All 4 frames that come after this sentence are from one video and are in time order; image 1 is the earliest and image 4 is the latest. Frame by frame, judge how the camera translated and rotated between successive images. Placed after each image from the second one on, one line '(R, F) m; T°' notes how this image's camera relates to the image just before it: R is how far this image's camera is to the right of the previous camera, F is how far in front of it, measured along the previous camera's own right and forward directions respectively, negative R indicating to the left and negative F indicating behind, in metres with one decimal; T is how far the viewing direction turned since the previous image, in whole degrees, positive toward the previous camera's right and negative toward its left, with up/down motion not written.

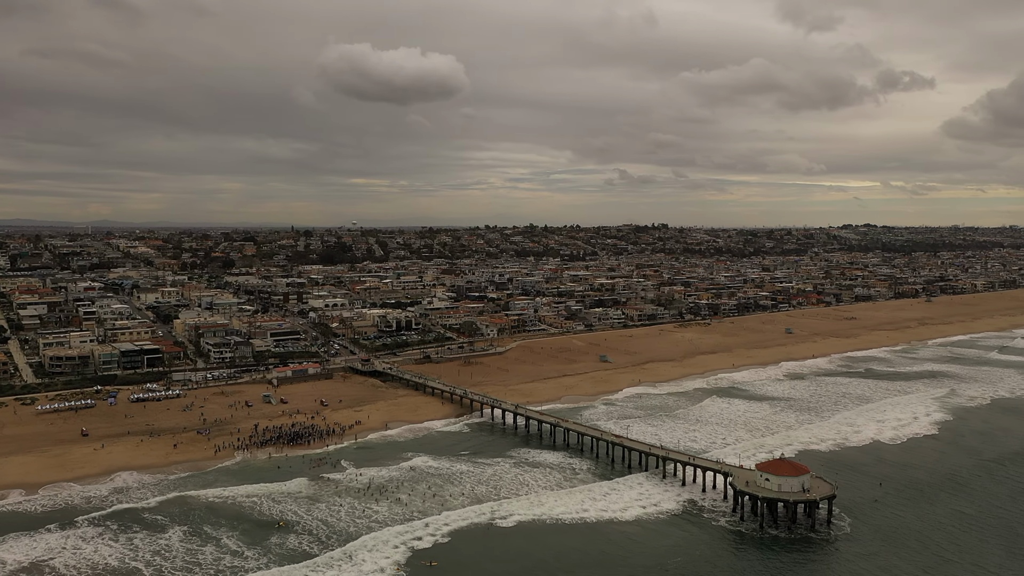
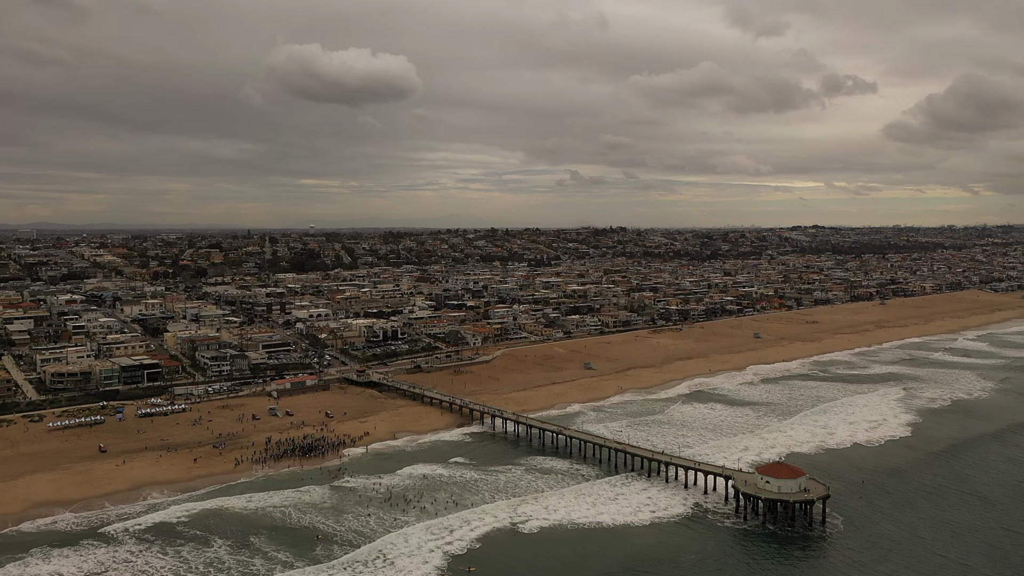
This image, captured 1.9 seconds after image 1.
(-1.9, -1.5) m; +3°
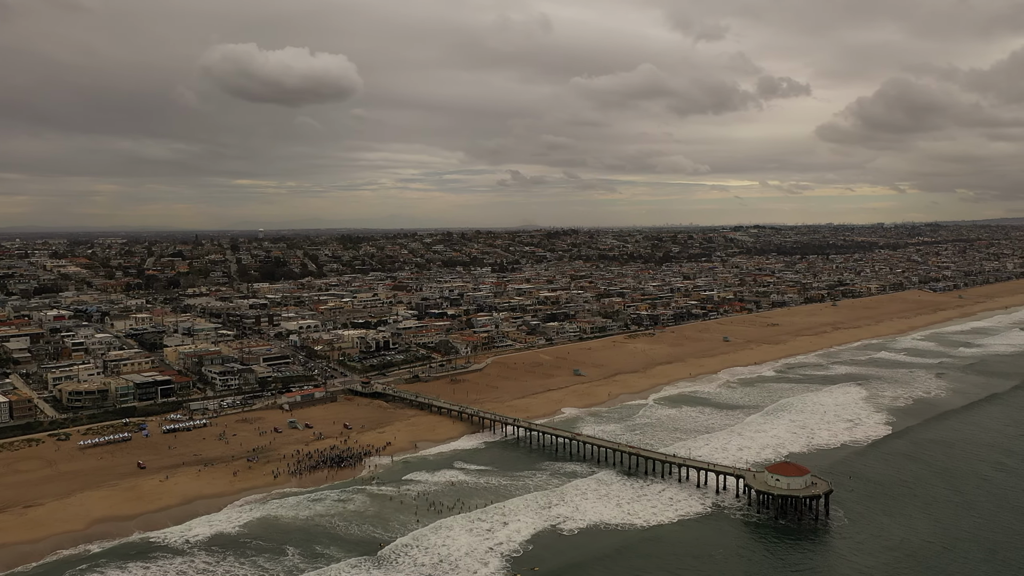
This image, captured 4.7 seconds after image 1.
(-3.0, -2.1) m; +4°
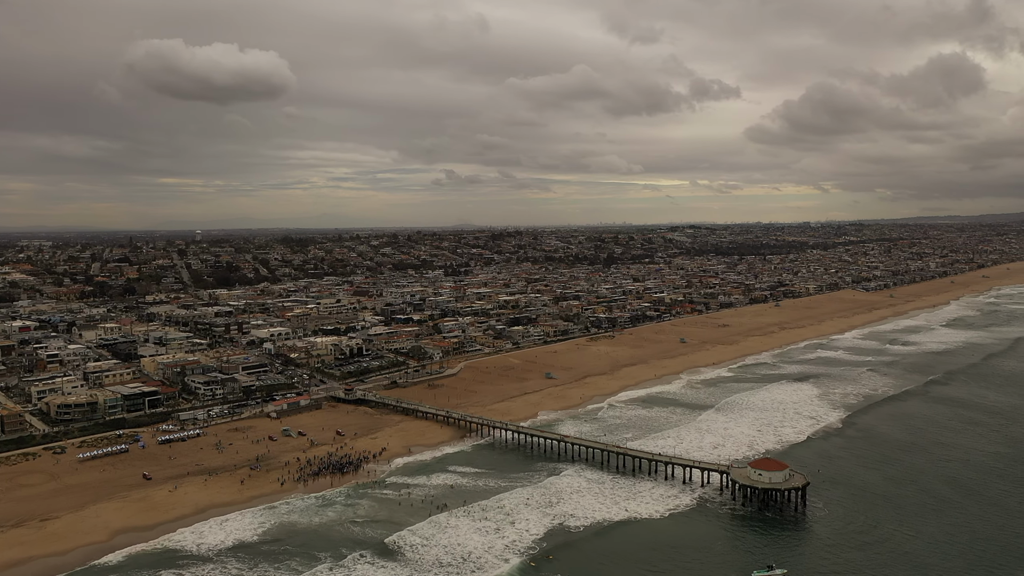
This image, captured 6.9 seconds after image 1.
(-2.4, -1.6) m; +4°
